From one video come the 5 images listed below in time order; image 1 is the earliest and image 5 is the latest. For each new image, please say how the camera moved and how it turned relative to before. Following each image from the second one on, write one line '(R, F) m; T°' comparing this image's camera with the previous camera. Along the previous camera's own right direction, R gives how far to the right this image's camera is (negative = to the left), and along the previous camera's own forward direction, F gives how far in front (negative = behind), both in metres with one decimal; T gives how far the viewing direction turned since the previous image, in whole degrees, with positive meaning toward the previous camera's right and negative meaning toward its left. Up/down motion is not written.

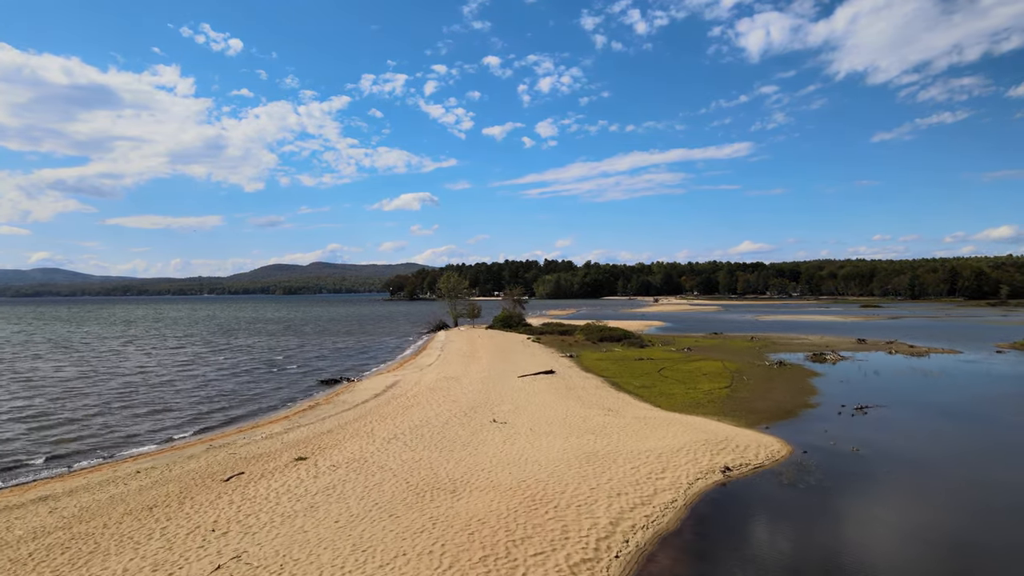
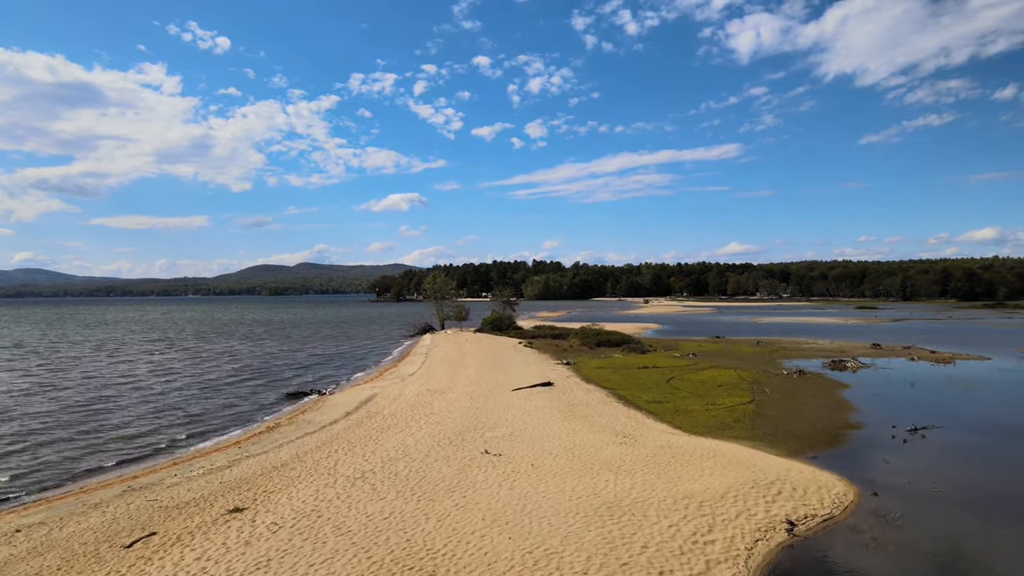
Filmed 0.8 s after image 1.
(-0.2, +3.4) m; +1°
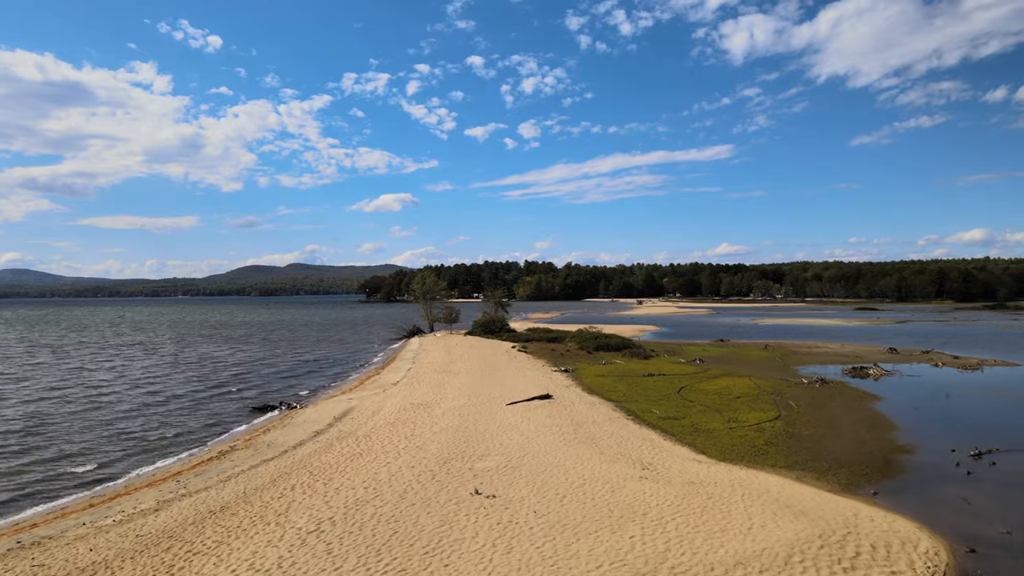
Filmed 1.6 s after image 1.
(-0.1, +2.9) m; +1°
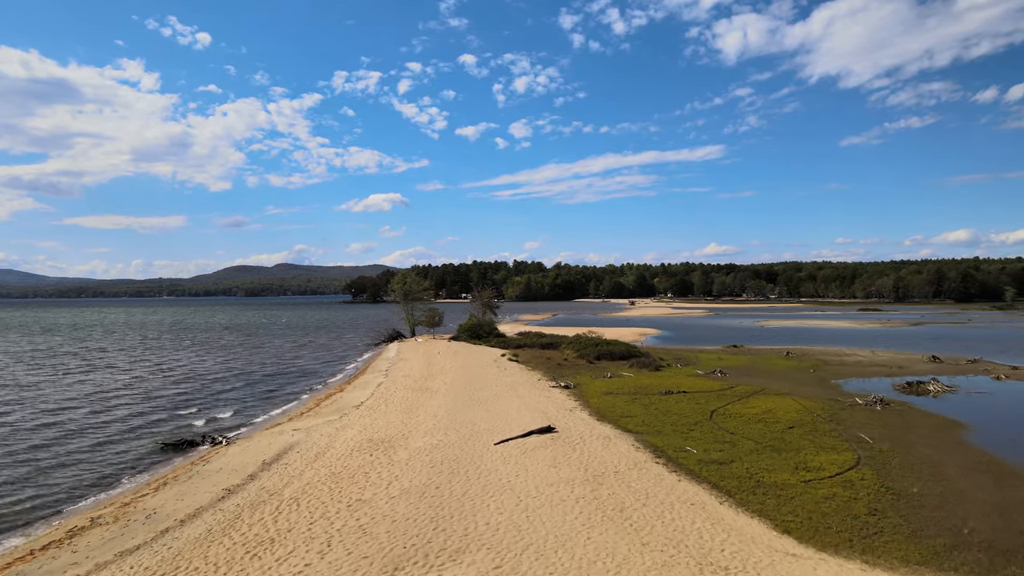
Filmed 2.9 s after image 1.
(0.0, +5.4) m; +1°
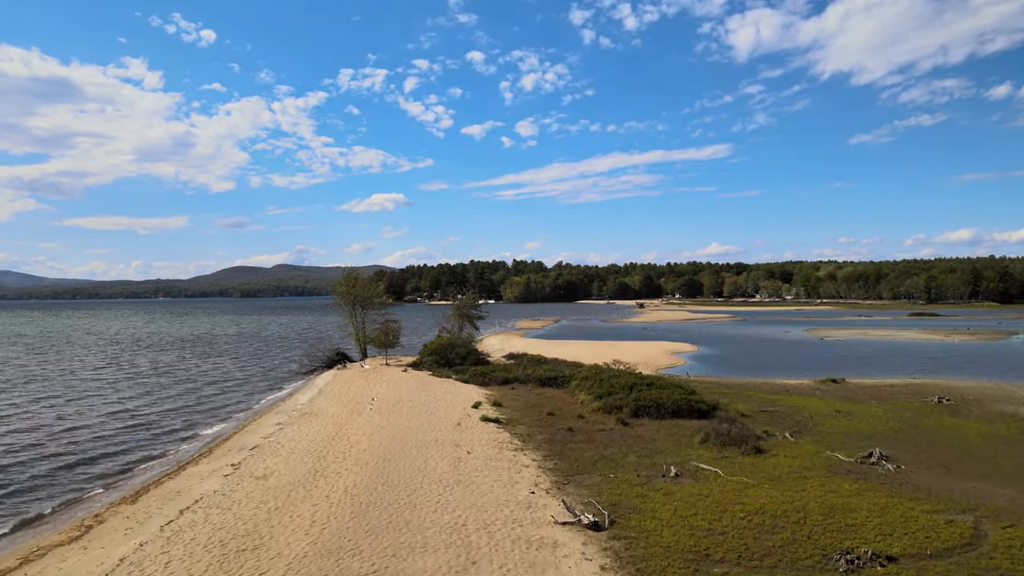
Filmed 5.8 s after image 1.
(+0.9, +15.8) m; 0°
